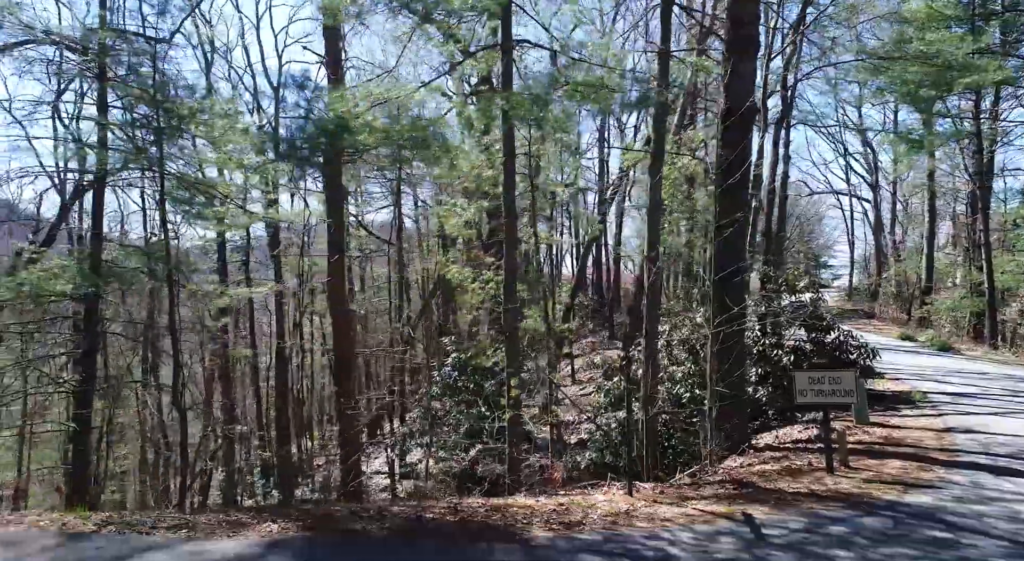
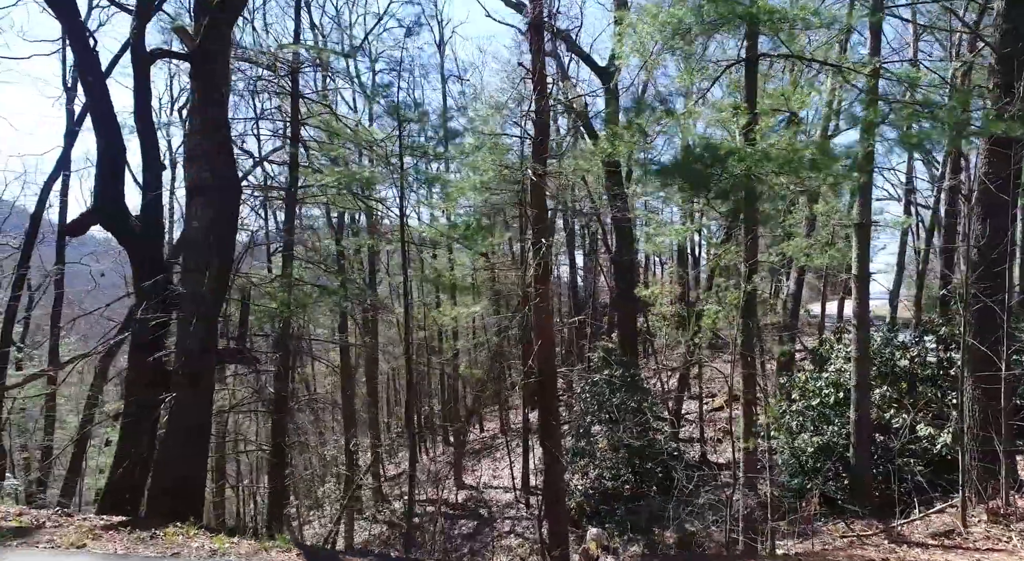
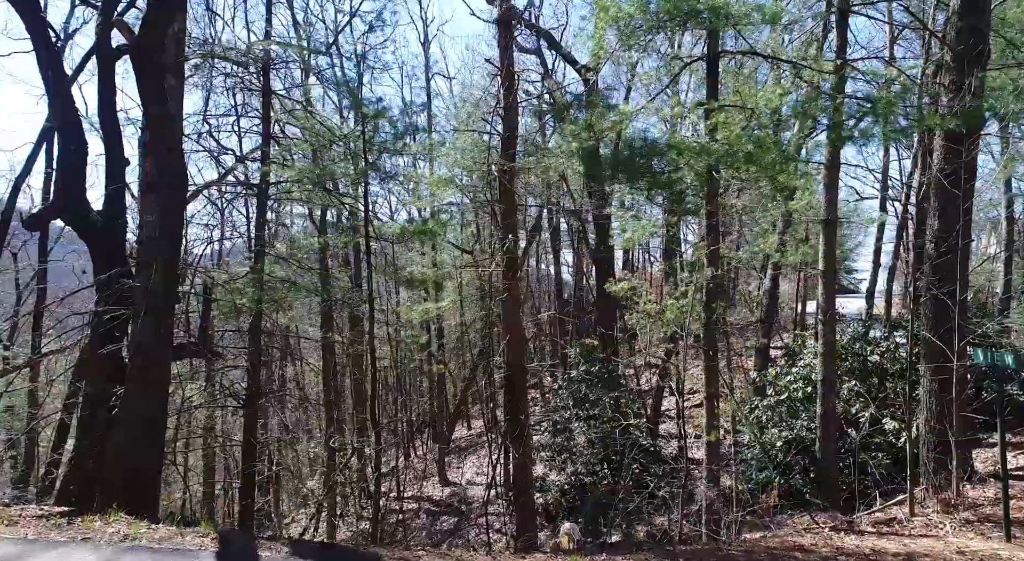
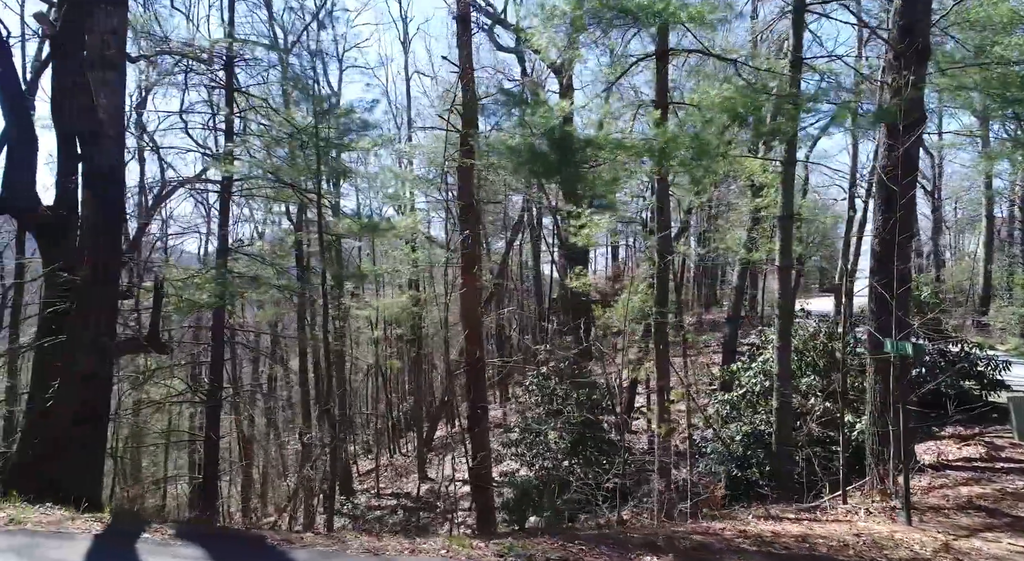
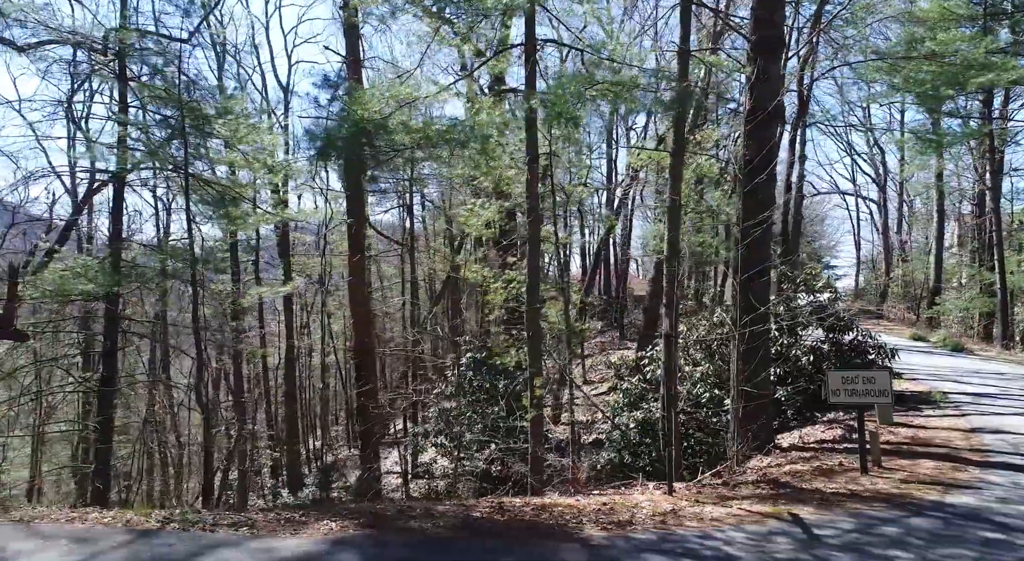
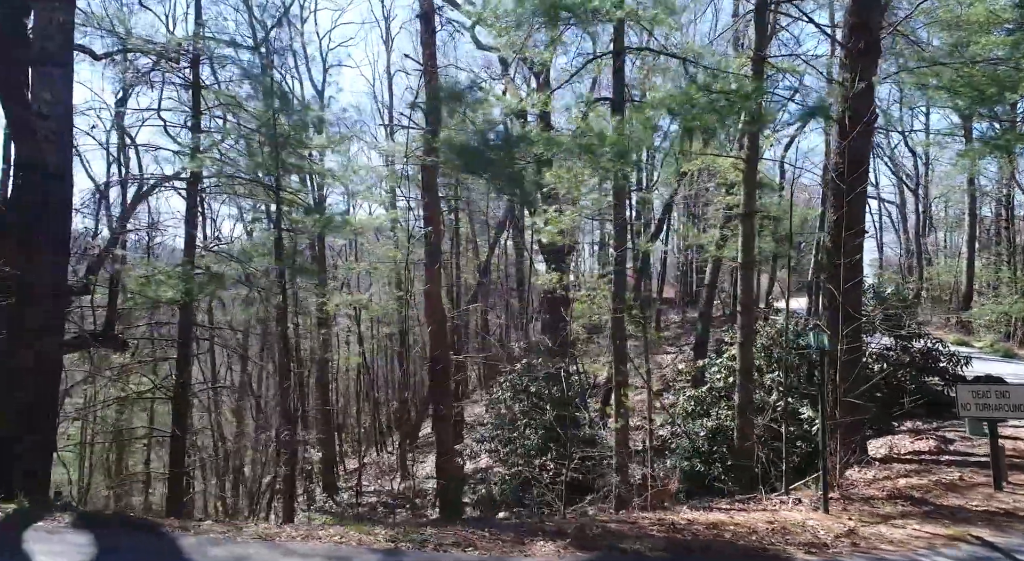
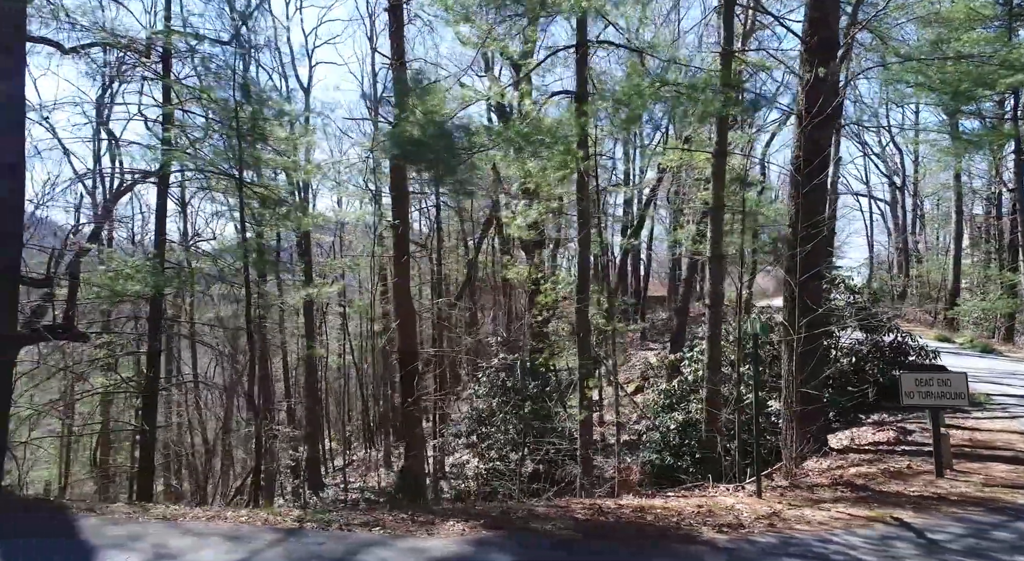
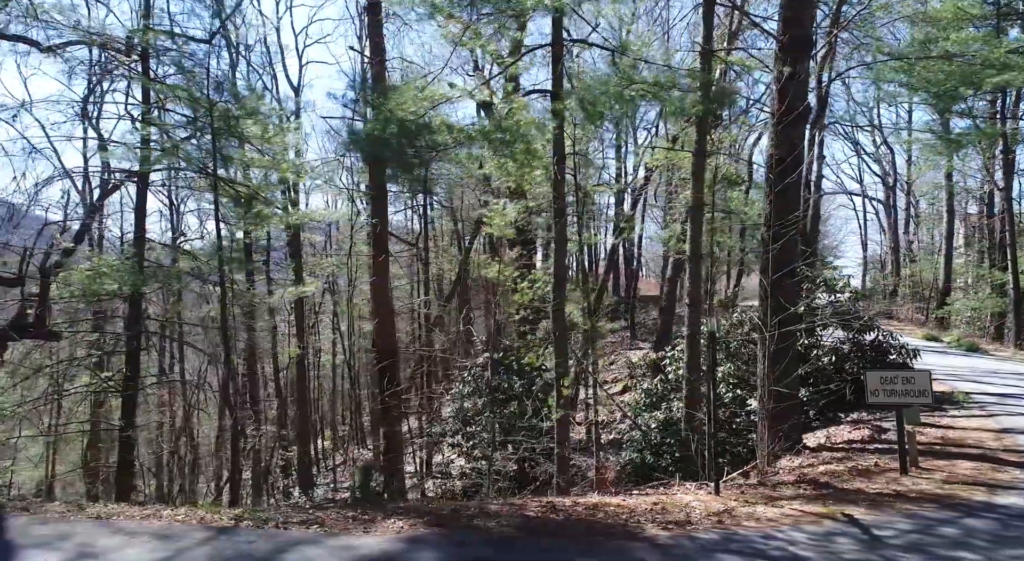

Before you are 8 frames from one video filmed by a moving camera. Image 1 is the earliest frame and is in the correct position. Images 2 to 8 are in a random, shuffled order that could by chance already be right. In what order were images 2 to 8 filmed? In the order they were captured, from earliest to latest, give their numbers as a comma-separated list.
5, 8, 7, 6, 4, 3, 2
